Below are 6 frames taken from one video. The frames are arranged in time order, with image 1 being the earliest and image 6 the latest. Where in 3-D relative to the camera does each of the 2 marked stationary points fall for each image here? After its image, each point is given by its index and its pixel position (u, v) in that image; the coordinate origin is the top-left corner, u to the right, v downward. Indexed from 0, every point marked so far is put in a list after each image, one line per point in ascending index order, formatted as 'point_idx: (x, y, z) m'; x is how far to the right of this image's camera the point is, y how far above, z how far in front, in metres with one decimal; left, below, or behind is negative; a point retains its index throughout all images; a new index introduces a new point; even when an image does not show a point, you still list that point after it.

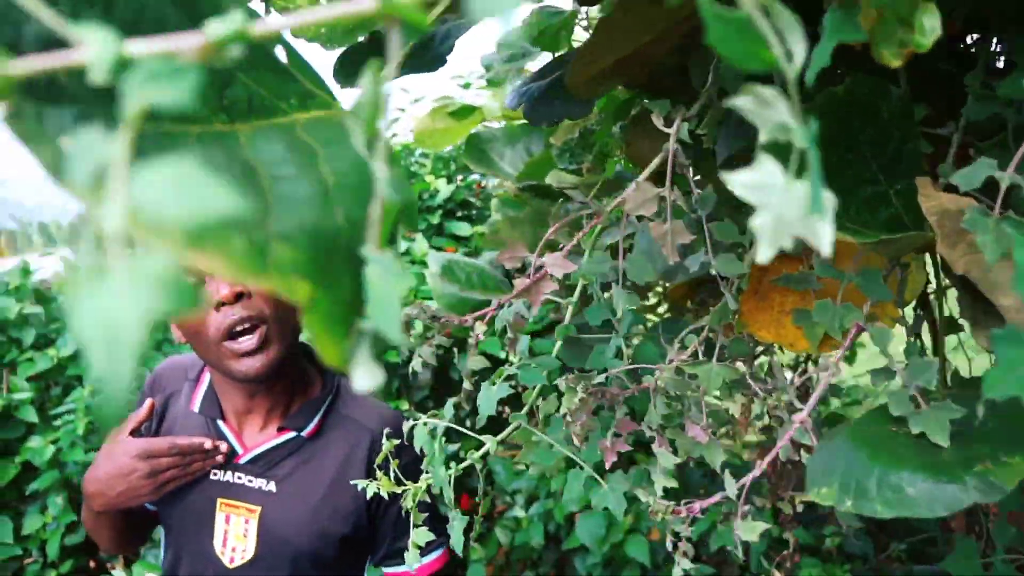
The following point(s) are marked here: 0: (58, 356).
0: (-1.8, -0.3, +2.7) m
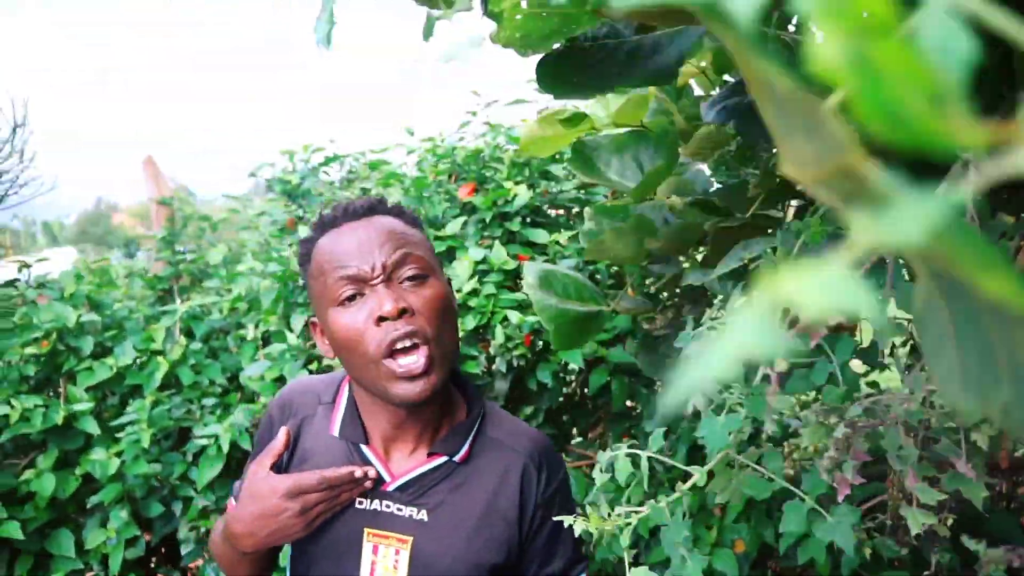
0: (-1.6, -0.3, +2.6) m
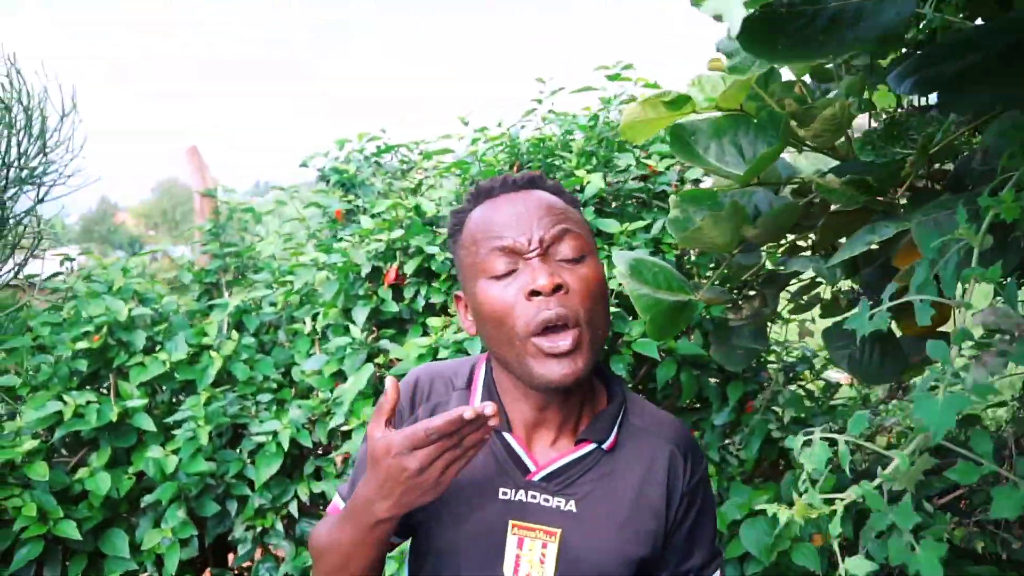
0: (-1.3, -0.3, +2.6) m
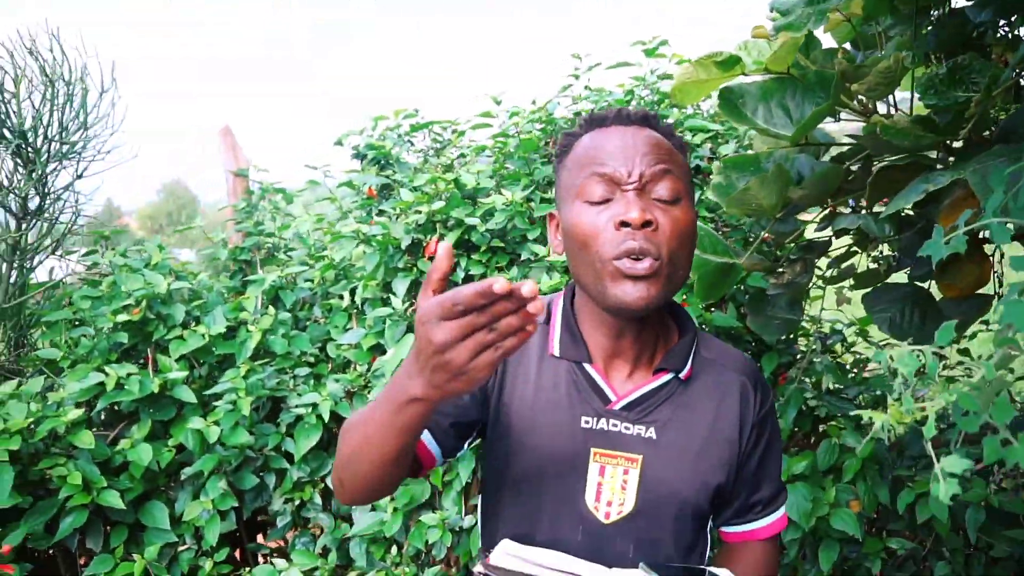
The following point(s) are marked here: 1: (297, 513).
0: (-1.2, -0.2, +2.6) m
1: (-0.8, -0.9, +2.6) m
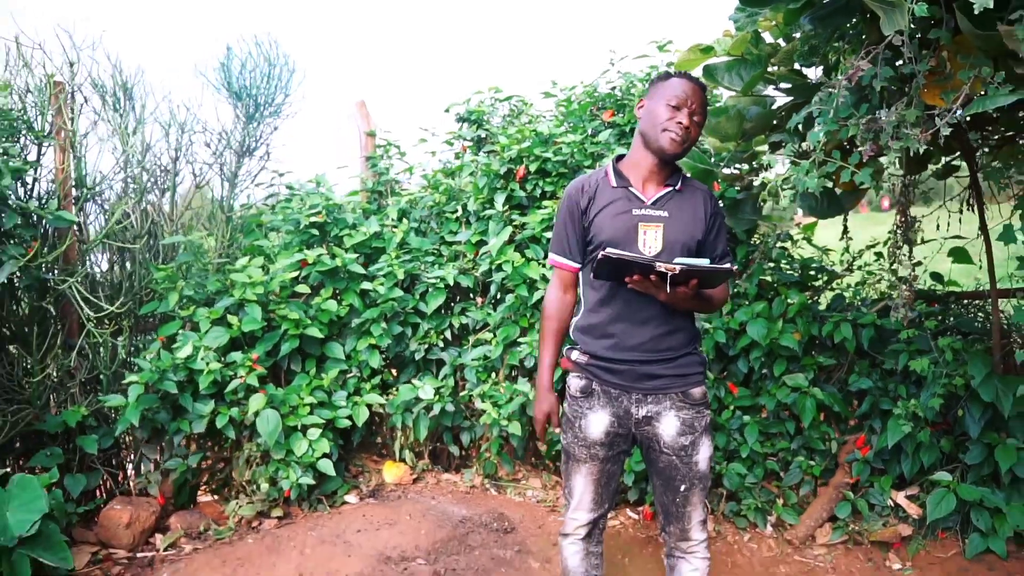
0: (-0.8, +0.3, +3.9) m
1: (-0.5, -0.4, +3.9) m
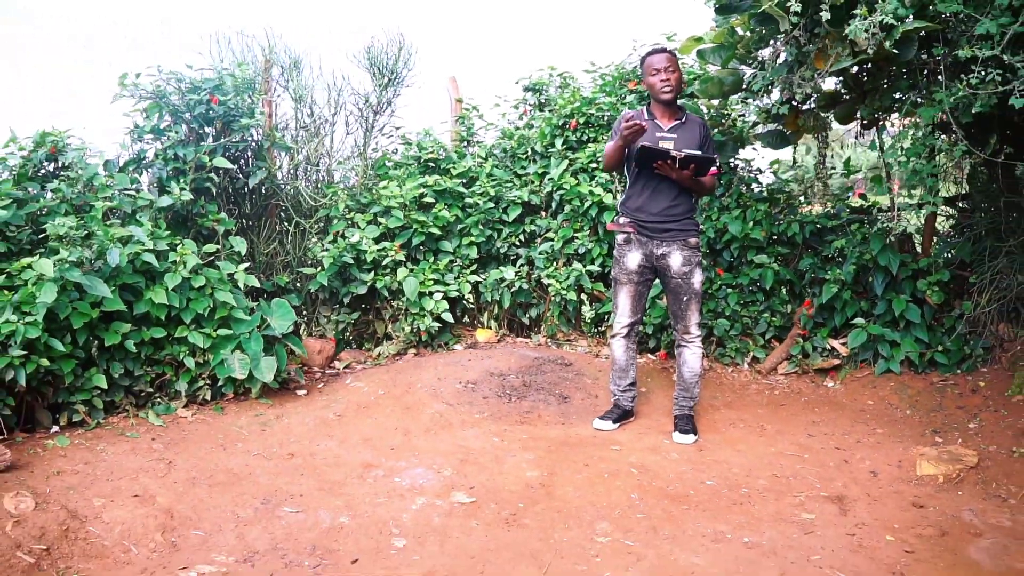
0: (-0.4, +1.0, +5.5) m
1: (-0.1, +0.3, +5.5) m
